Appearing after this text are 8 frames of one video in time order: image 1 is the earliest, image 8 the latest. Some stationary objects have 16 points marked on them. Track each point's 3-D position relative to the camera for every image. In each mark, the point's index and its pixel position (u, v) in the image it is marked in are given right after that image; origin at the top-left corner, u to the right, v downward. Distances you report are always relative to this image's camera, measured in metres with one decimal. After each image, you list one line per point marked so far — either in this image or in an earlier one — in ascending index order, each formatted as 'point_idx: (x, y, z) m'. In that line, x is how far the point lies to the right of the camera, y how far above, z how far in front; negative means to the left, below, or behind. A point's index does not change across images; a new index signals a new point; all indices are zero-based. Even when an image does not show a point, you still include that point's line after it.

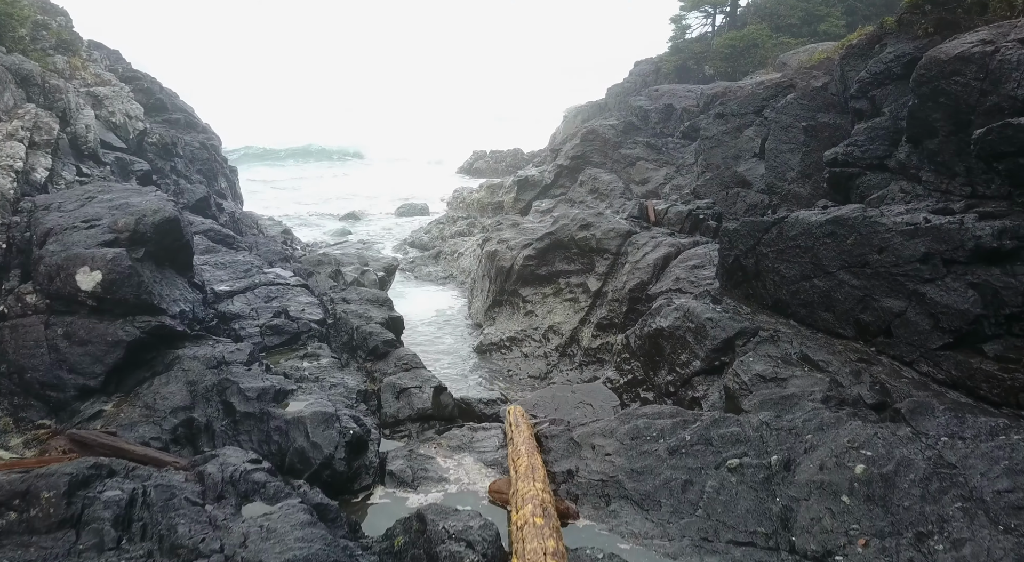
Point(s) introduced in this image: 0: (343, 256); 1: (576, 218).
0: (-3.7, +0.6, +14.7) m
1: (+1.3, +1.3, +13.9) m
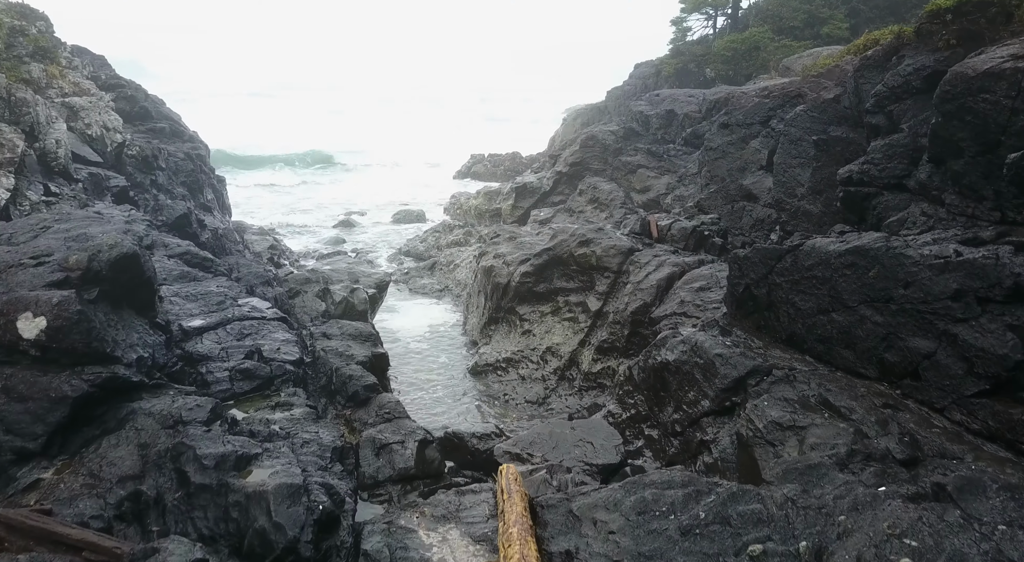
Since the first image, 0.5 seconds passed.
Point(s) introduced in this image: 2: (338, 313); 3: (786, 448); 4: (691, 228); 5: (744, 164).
0: (-3.8, +0.2, +14.1) m
1: (+1.3, +1.0, +13.3) m
2: (-3.2, -0.6, +12.1) m
3: (+2.5, -1.5, +6.1) m
4: (+3.3, +1.0, +12.5) m
5: (+4.9, +2.5, +14.3) m
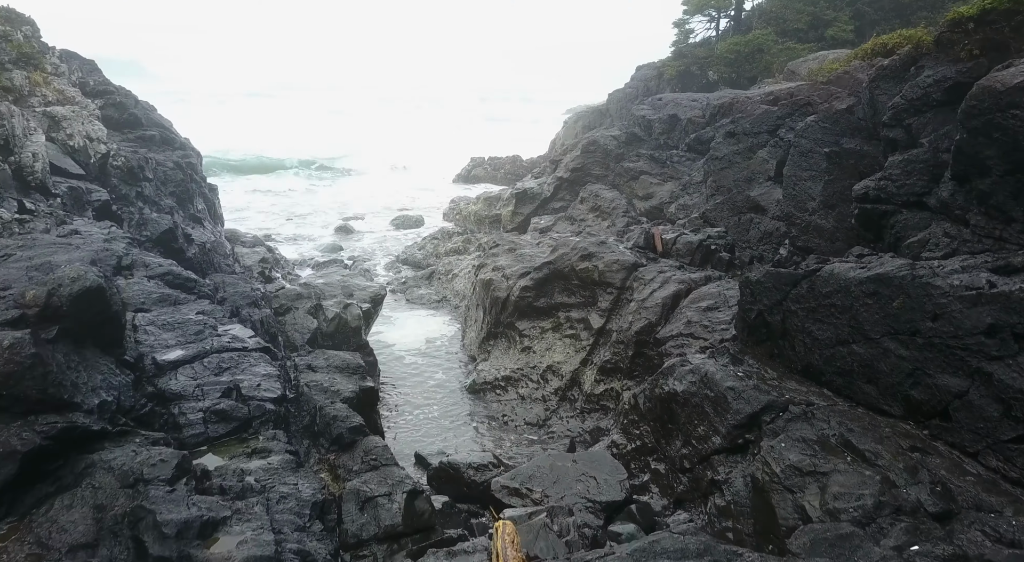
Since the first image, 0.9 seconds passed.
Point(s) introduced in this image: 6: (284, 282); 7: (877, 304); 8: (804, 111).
0: (-3.8, -0.1, +13.7) m
1: (+1.3, +0.7, +12.9) m
2: (-3.2, -0.9, +11.7) m
3: (+2.5, -1.8, +5.6) m
4: (+3.3, +0.7, +12.0) m
5: (+4.9, +2.2, +13.8) m
6: (-4.5, 0.0, +13.3) m
7: (+3.5, -0.2, +6.3) m
8: (+5.9, +3.4, +13.5) m
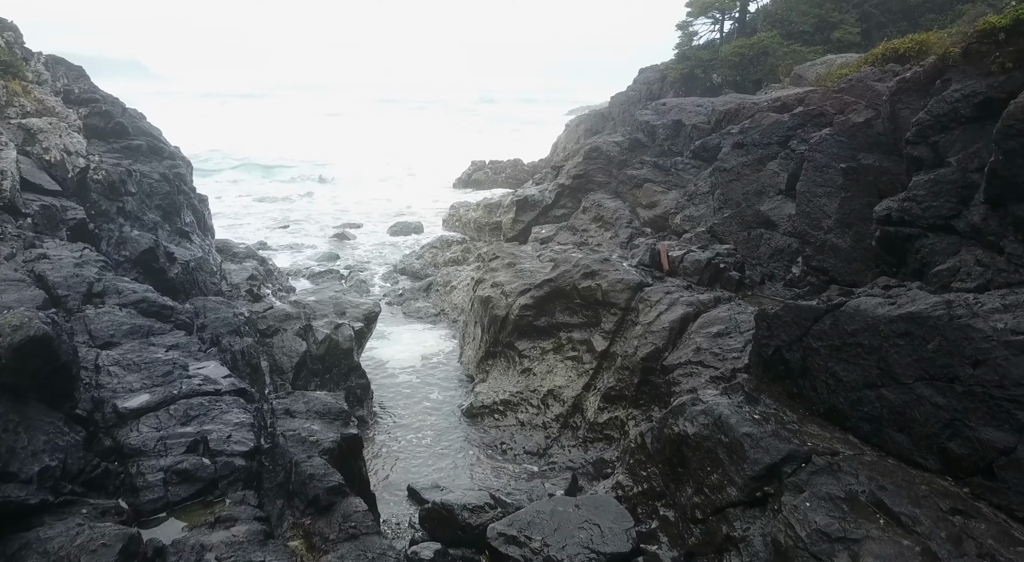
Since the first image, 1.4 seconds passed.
0: (-3.8, -0.4, +13.1) m
1: (+1.2, +0.3, +12.3) m
2: (-3.2, -1.2, +11.1) m
3: (+2.4, -2.1, +5.0) m
4: (+3.3, +0.4, +11.5) m
5: (+4.9, +1.9, +13.3) m
6: (-4.5, -0.4, +12.7) m
7: (+3.4, -0.6, +5.8) m
8: (+5.9, +3.1, +12.9) m
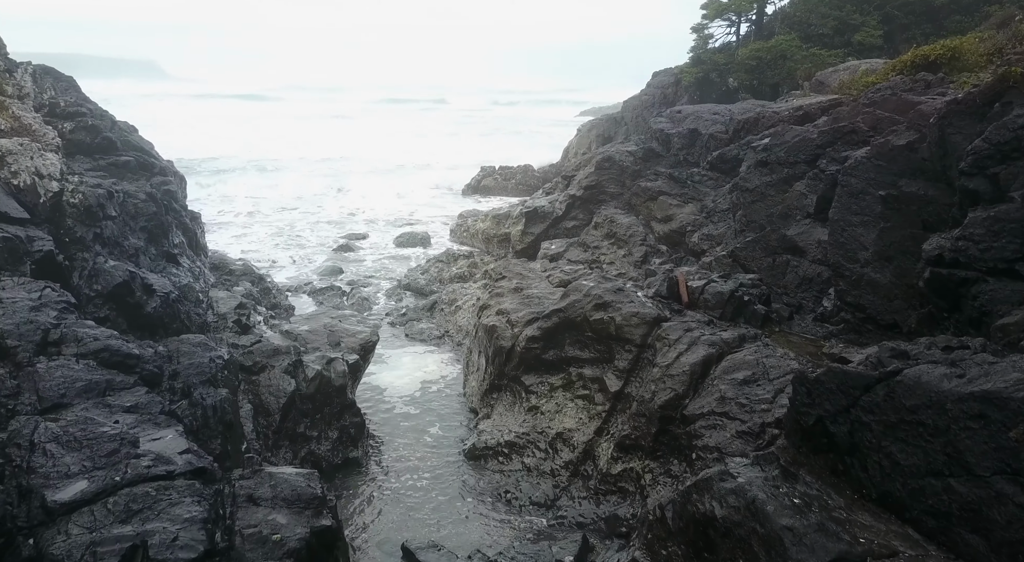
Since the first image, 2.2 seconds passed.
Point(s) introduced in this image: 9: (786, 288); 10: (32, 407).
0: (-3.7, -0.9, +12.3) m
1: (+1.3, -0.2, +11.4) m
2: (-3.1, -1.7, +10.3) m
3: (+2.4, -2.7, +4.1) m
4: (+3.4, -0.2, +10.5) m
5: (+5.1, +1.3, +12.3) m
6: (-4.4, -0.9, +11.9) m
7: (+3.4, -1.1, +4.9) m
8: (+6.0, +2.5, +12.0) m
9: (+4.8, -0.1, +11.7) m
10: (-4.4, -1.1, +6.1) m
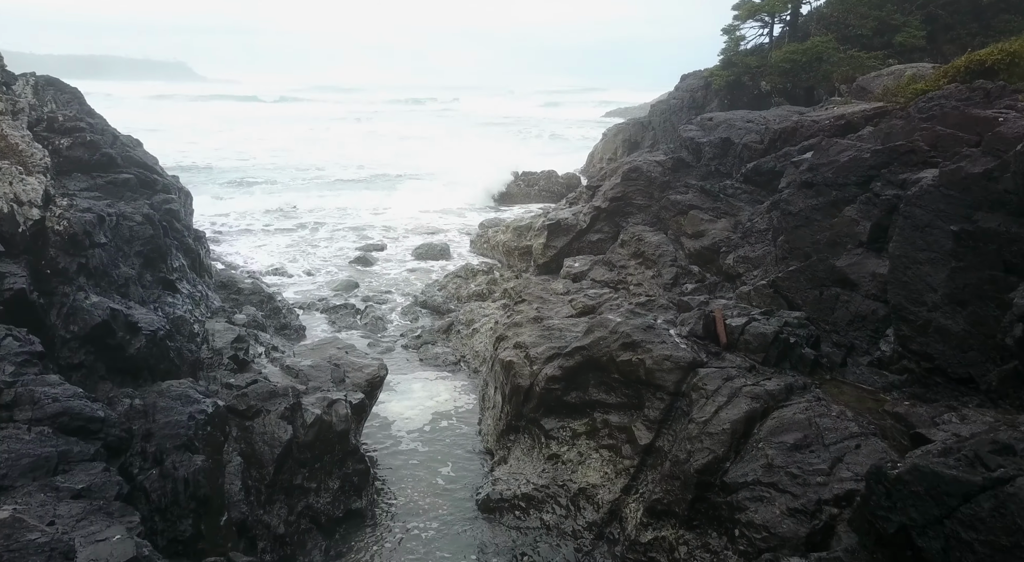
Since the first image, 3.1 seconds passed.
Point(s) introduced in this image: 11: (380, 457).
0: (-3.4, -1.4, +11.4) m
1: (+1.6, -0.7, +10.4) m
2: (-2.9, -2.2, +9.4) m
3: (+2.4, -3.2, +3.0) m
4: (+3.7, -0.7, +9.4) m
5: (+5.4, +0.8, +11.1) m
6: (-4.1, -1.4, +11.1) m
7: (+3.5, -1.6, +3.7) m
8: (+6.3, +1.9, +10.8) m
9: (+5.1, -0.7, +10.5) m
10: (-4.3, -1.6, +5.3) m
11: (-2.3, -3.1, +11.8) m
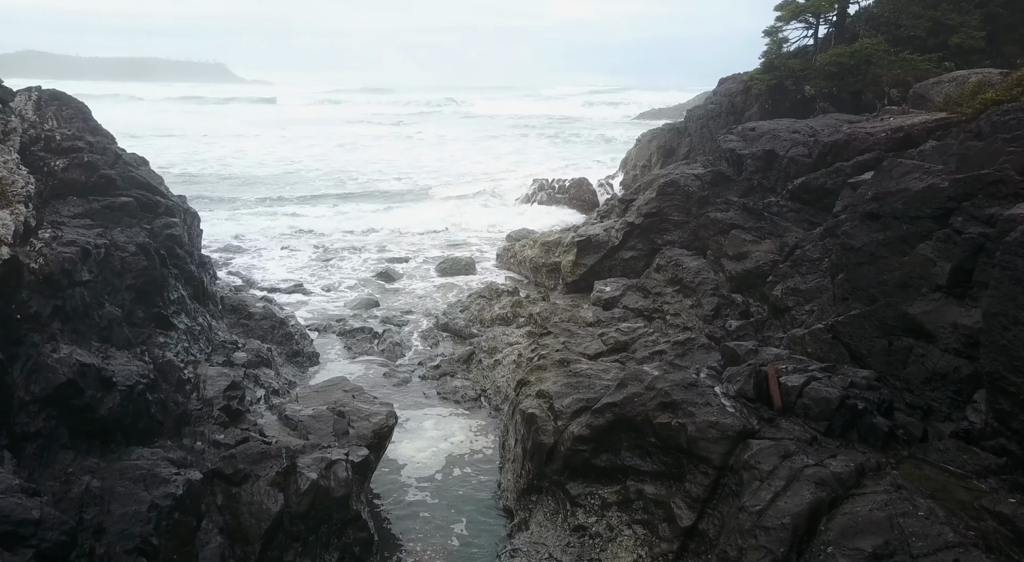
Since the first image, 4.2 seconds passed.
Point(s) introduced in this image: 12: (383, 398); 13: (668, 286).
0: (-3.0, -2.0, +10.4) m
1: (+1.9, -1.4, +9.1) m
2: (-2.6, -2.8, +8.4) m
3: (+2.4, -3.9, +1.7) m
4: (+3.9, -1.4, +8.0) m
5: (+5.7, +0.1, +9.7) m
6: (-3.7, -2.0, +10.0) m
7: (+3.5, -2.3, +2.4) m
8: (+6.7, +1.2, +9.3) m
9: (+5.4, -1.4, +9.1) m
10: (-4.2, -2.2, +4.3) m
11: (-2.0, -3.8, +10.7) m
12: (-2.9, -2.6, +14.8) m
13: (+3.8, -0.1, +16.2) m
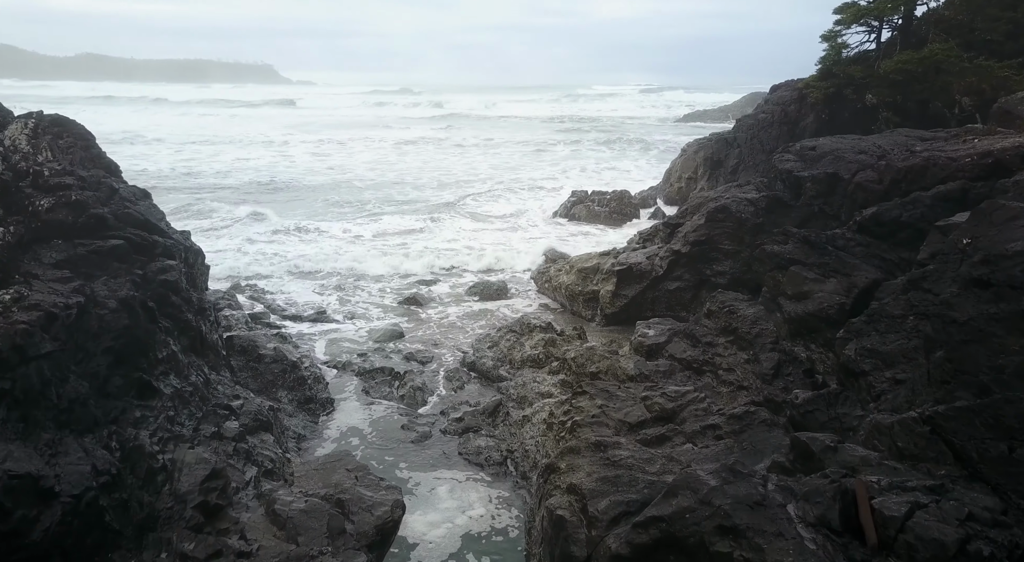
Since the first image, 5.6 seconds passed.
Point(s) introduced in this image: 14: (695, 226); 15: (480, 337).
0: (-2.7, -3.0, +9.0) m
1: (+2.2, -2.4, +7.4) m
2: (-2.4, -3.8, +6.9) m
3: (+2.2, -4.9, 0.0) m
4: (+4.1, -2.4, +6.2) m
5: (+6.1, -1.0, +7.8) m
6: (-3.4, -2.9, +8.7) m
7: (+3.3, -3.3, +0.6) m
8: (+7.0, +0.2, +7.3) m
9: (+5.6, -2.4, +7.2) m
10: (-4.2, -3.1, +2.9) m
11: (-1.6, -4.7, +9.3) m
12: (-2.3, -3.5, +13.4) m
13: (+4.5, -1.1, +14.4) m
14: (+5.3, +1.5, +19.2) m
15: (-0.9, -1.7, +19.3) m
